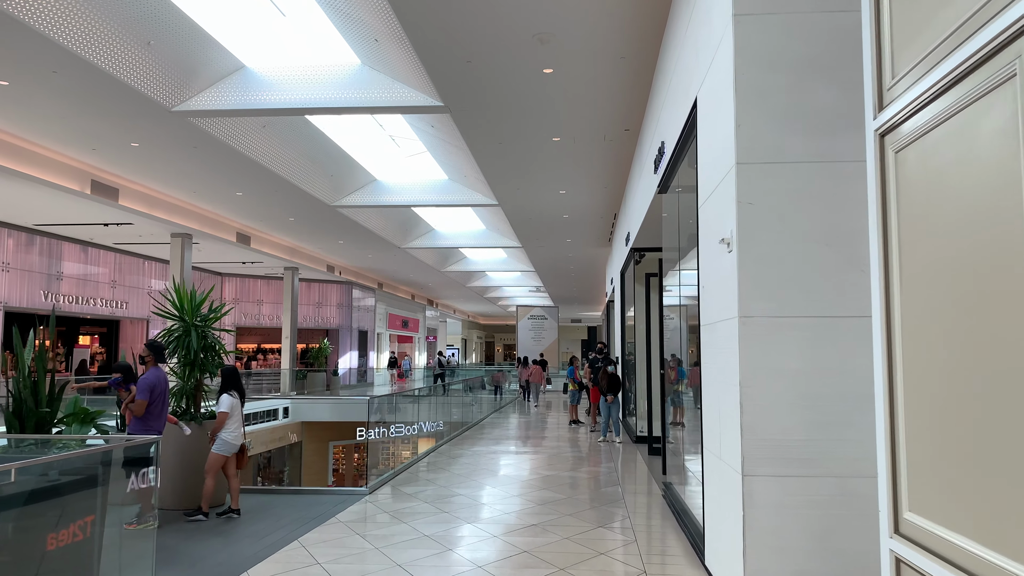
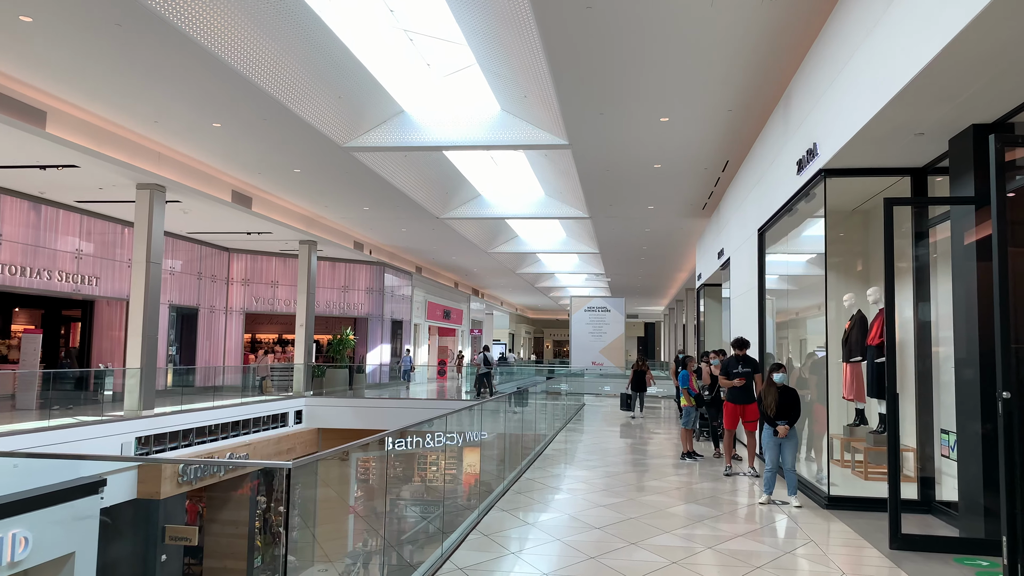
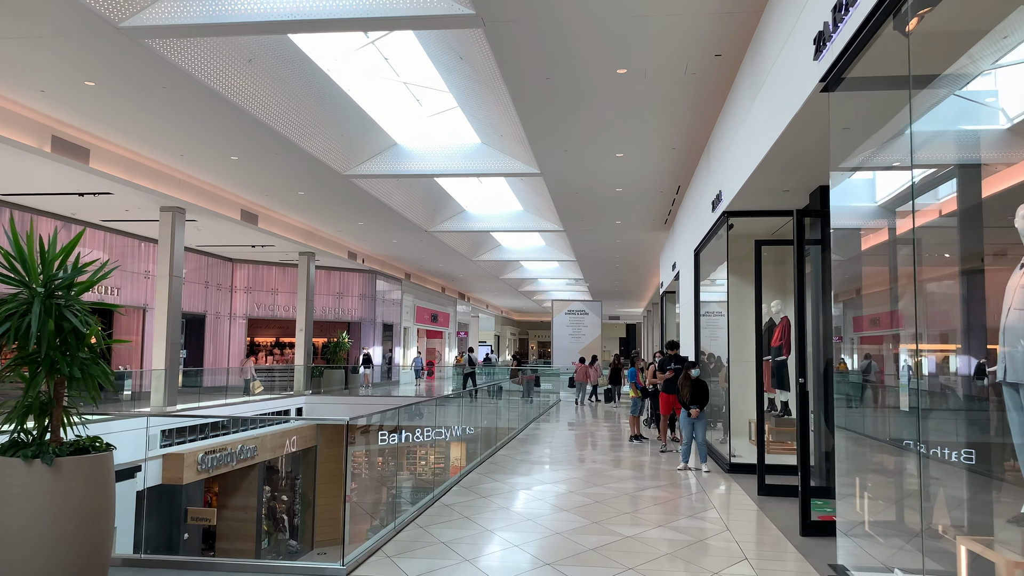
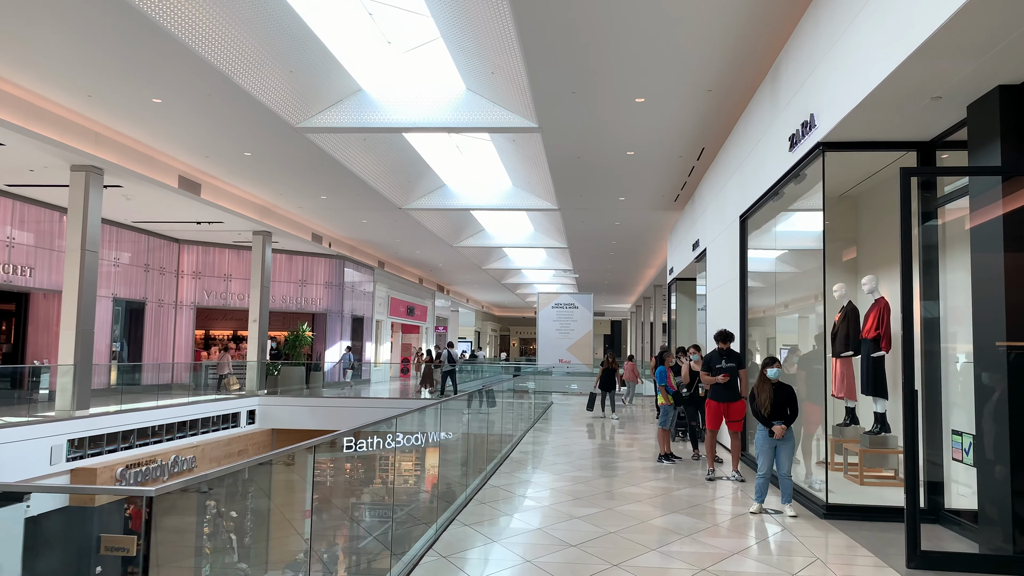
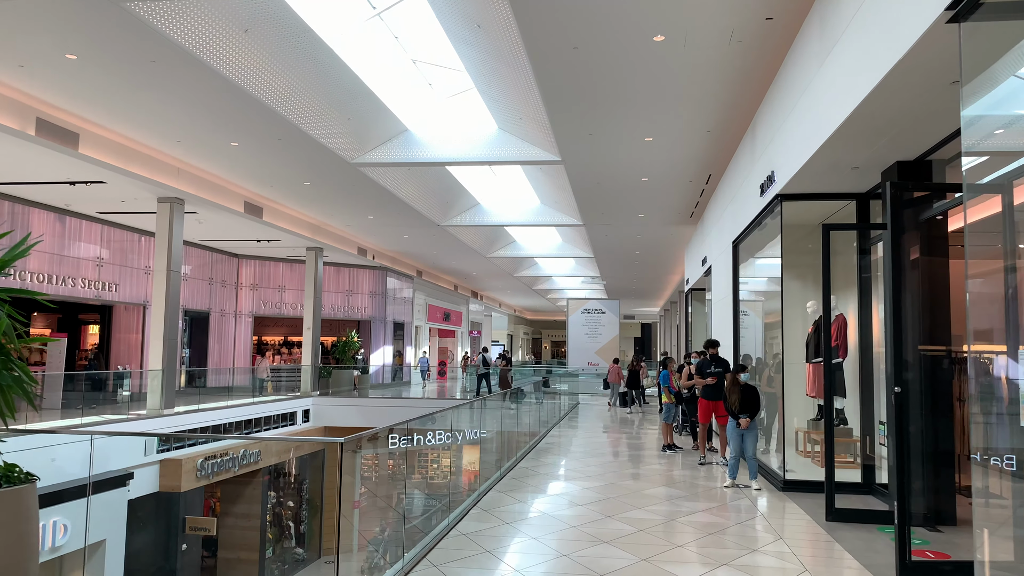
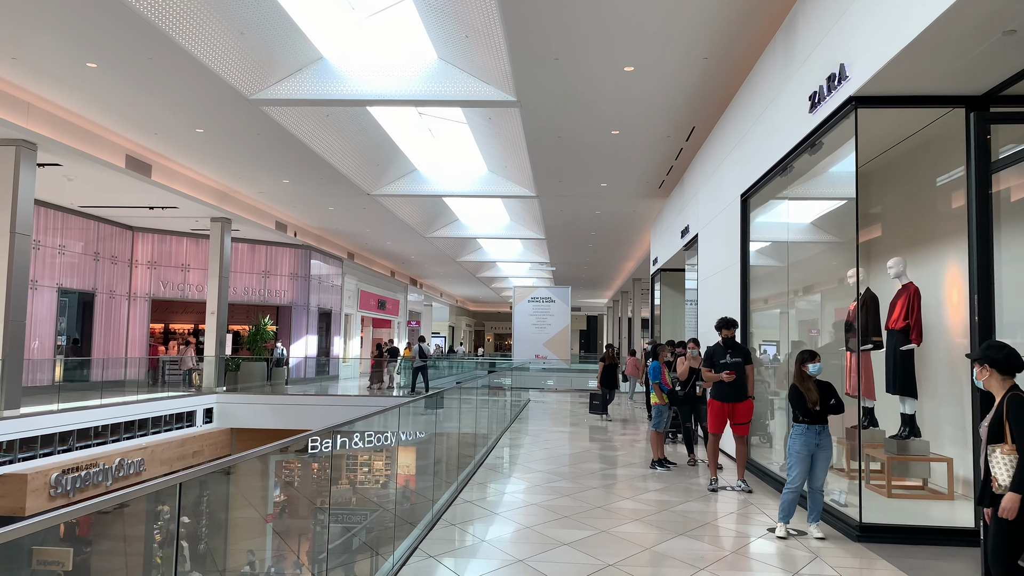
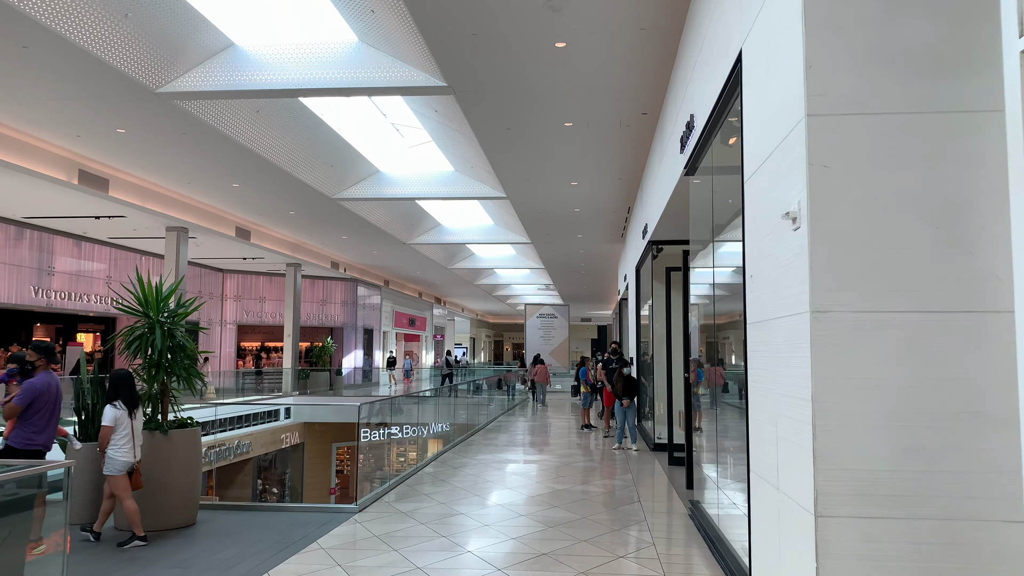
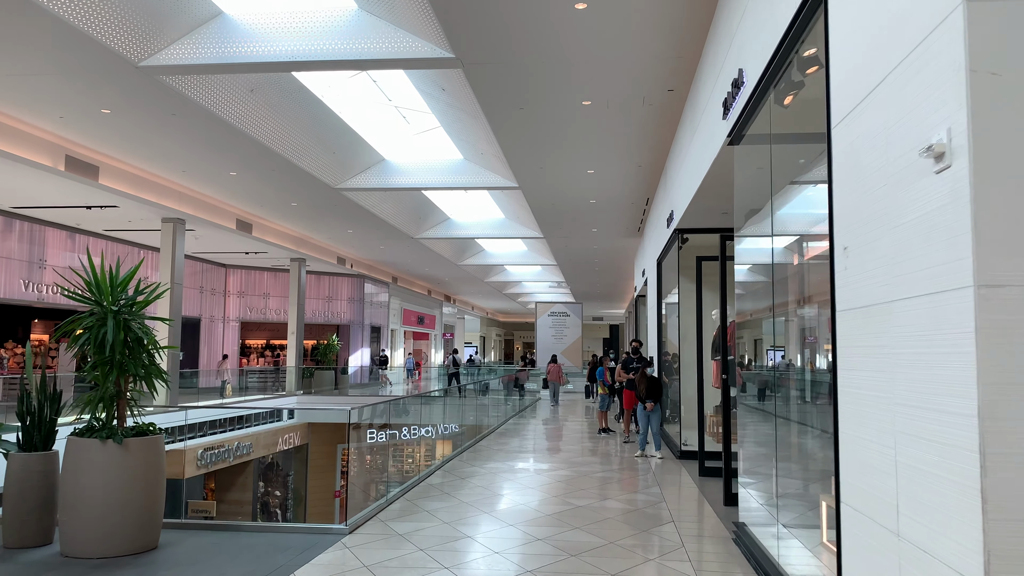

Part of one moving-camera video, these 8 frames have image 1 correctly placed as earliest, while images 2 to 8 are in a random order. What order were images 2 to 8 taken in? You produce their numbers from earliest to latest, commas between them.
7, 8, 3, 5, 2, 4, 6
